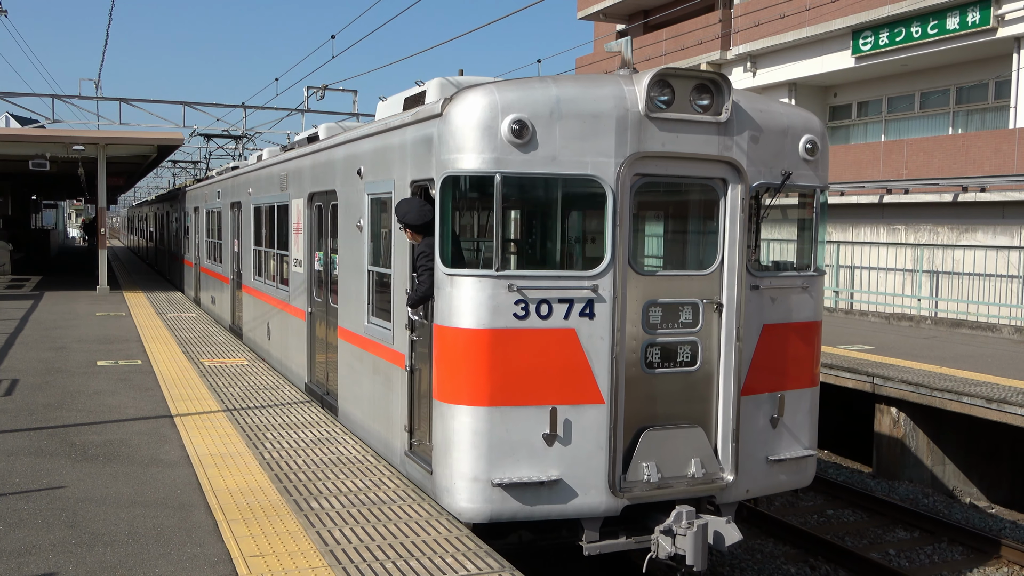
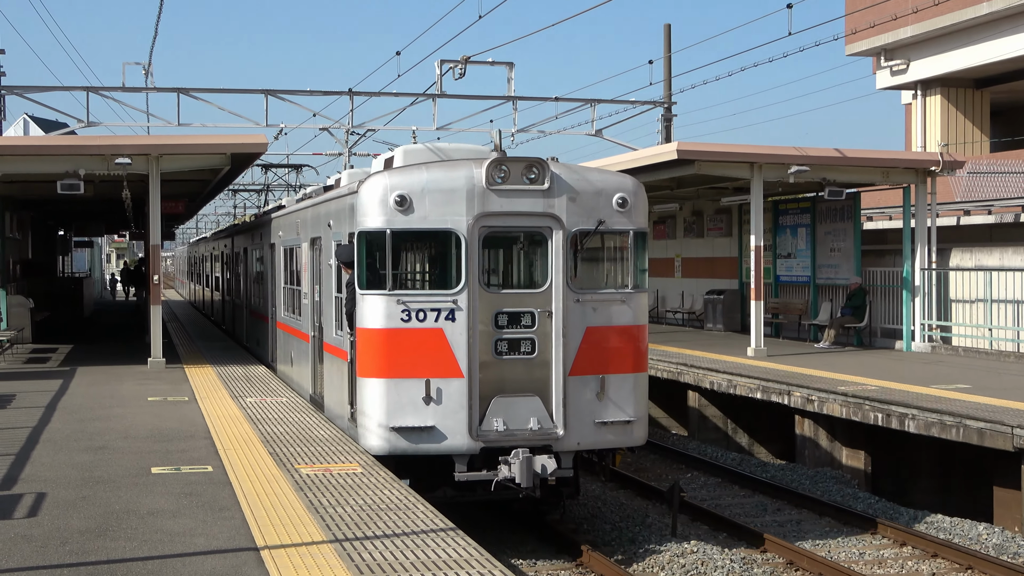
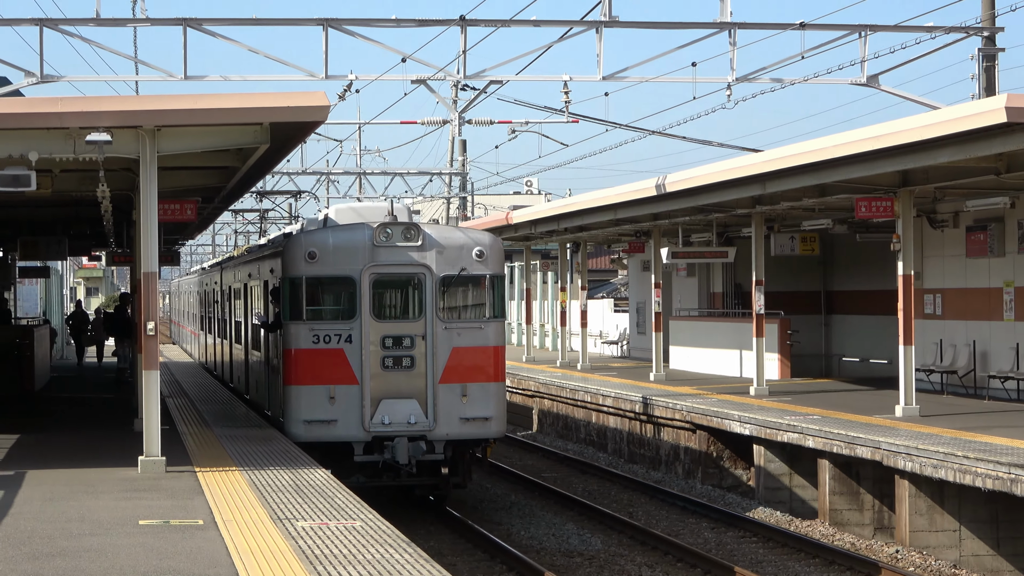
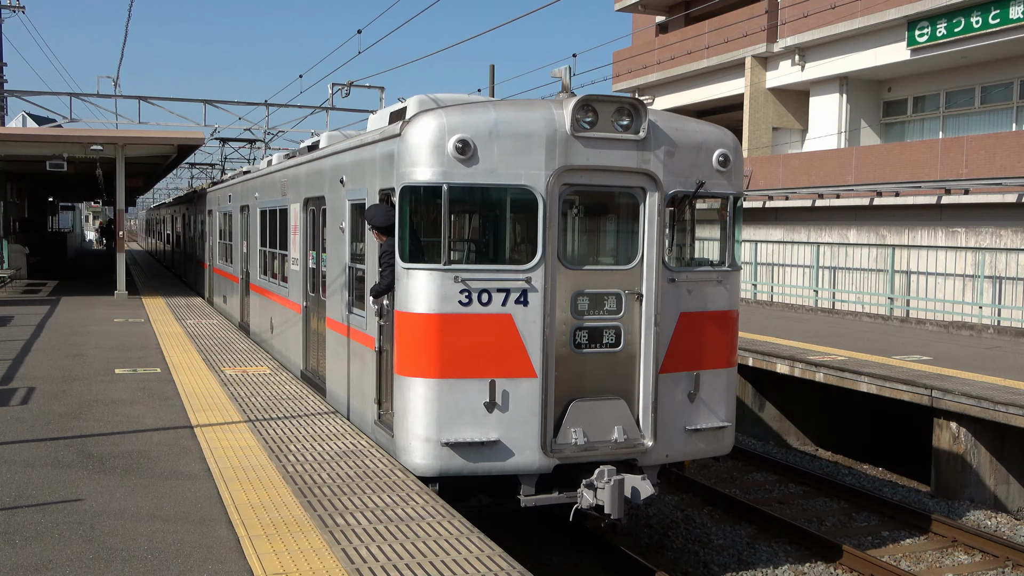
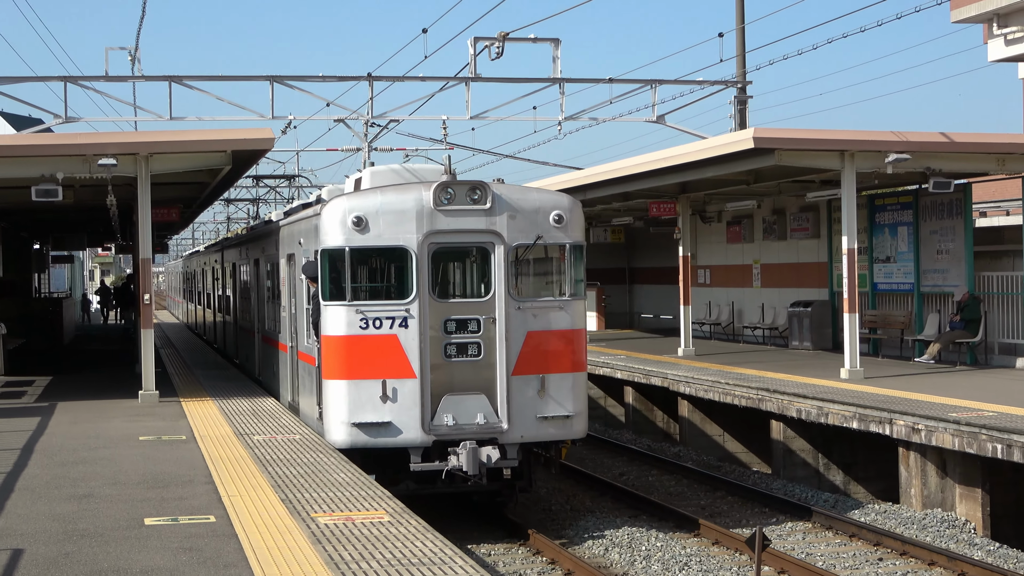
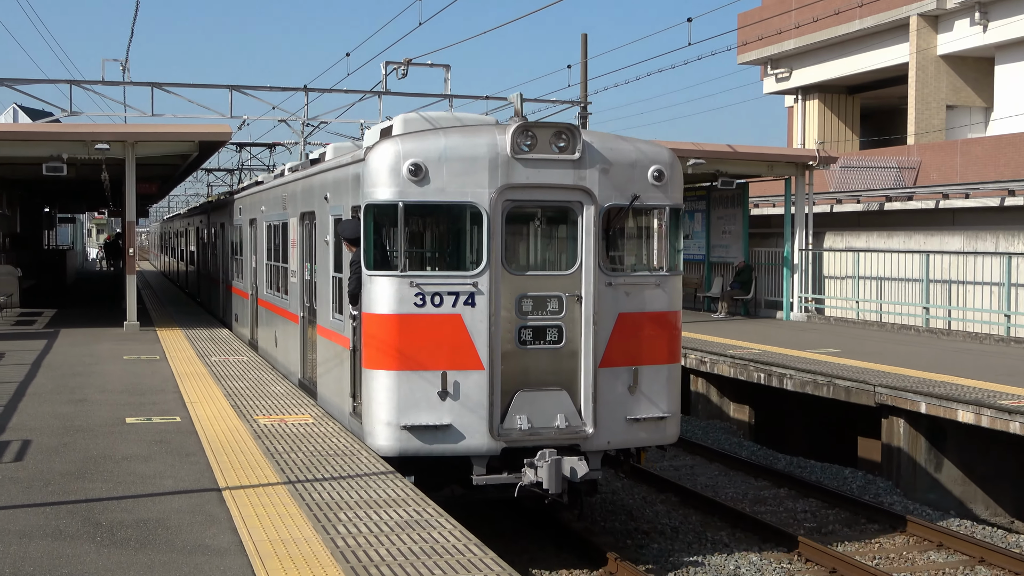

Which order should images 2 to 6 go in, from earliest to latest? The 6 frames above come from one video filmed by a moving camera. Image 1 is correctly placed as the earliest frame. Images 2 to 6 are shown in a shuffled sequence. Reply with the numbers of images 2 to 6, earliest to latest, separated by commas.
4, 6, 2, 5, 3
